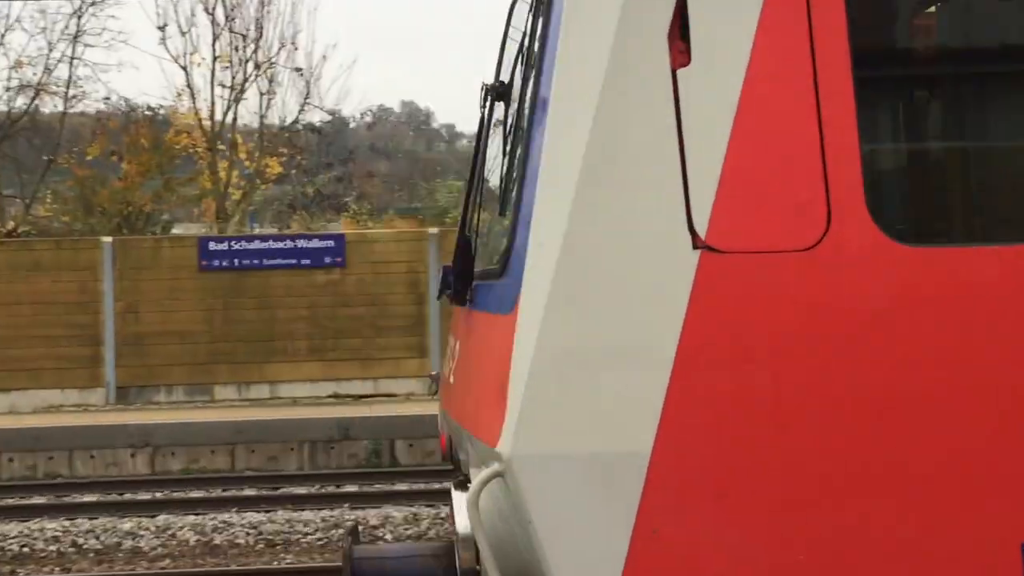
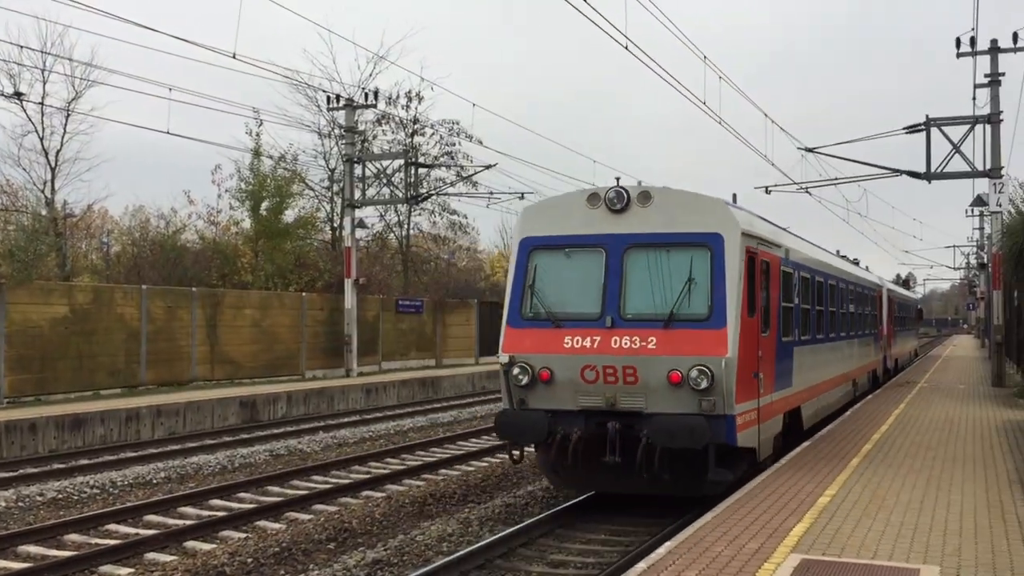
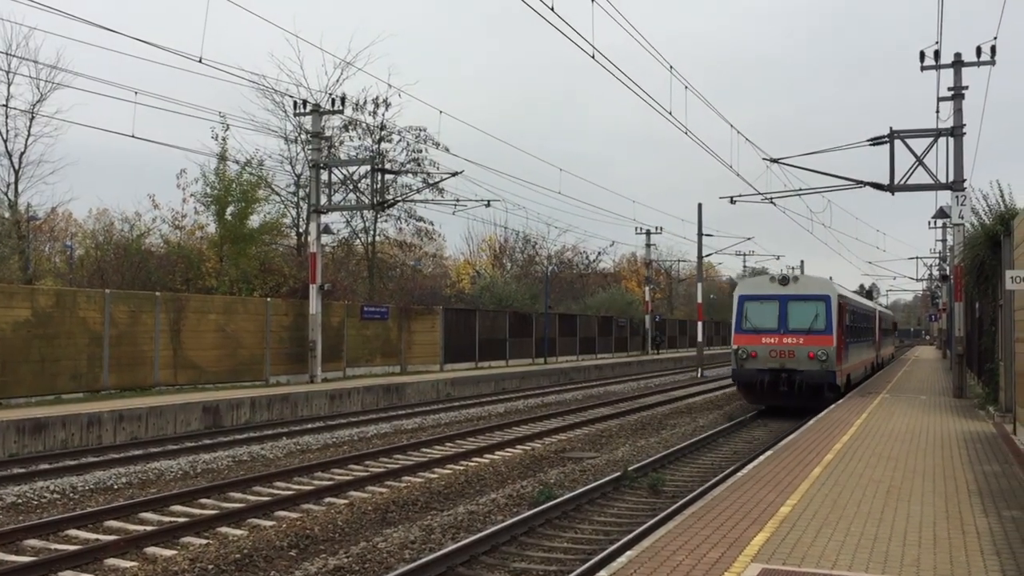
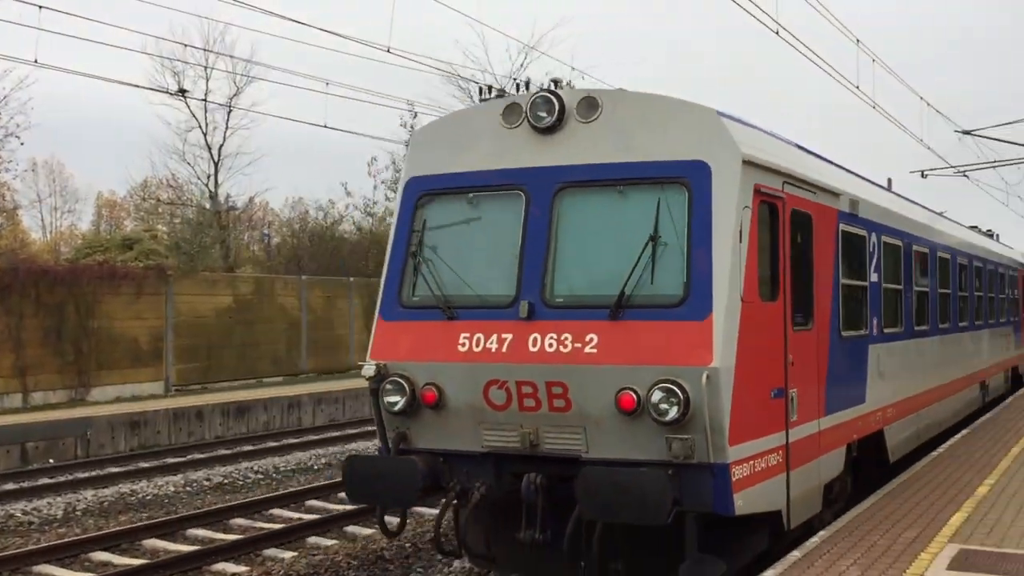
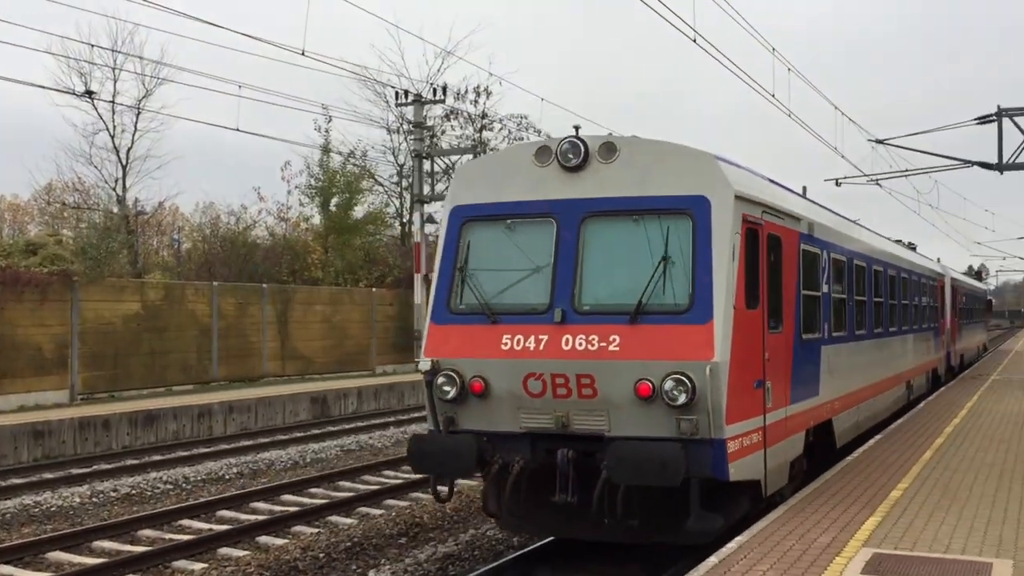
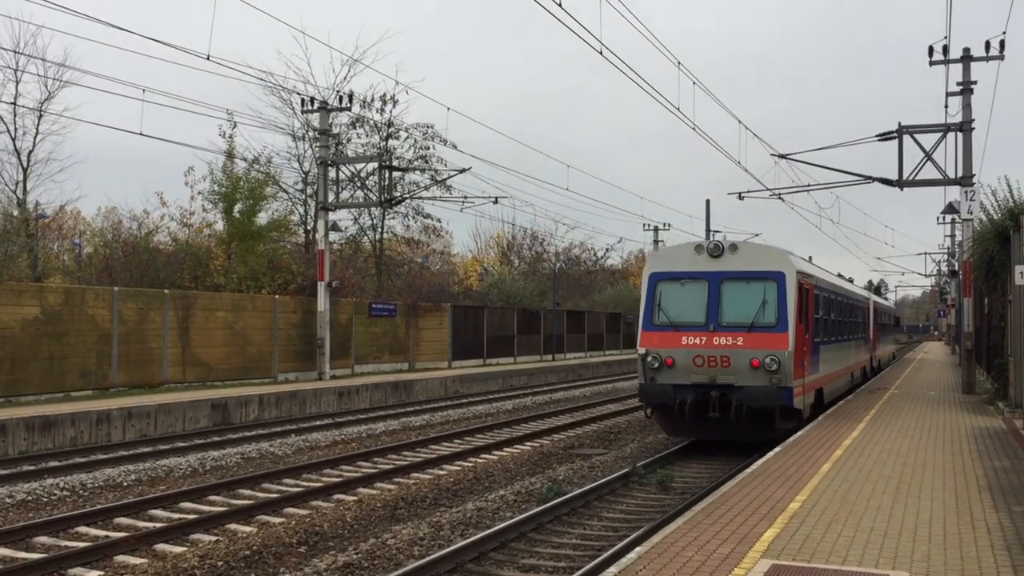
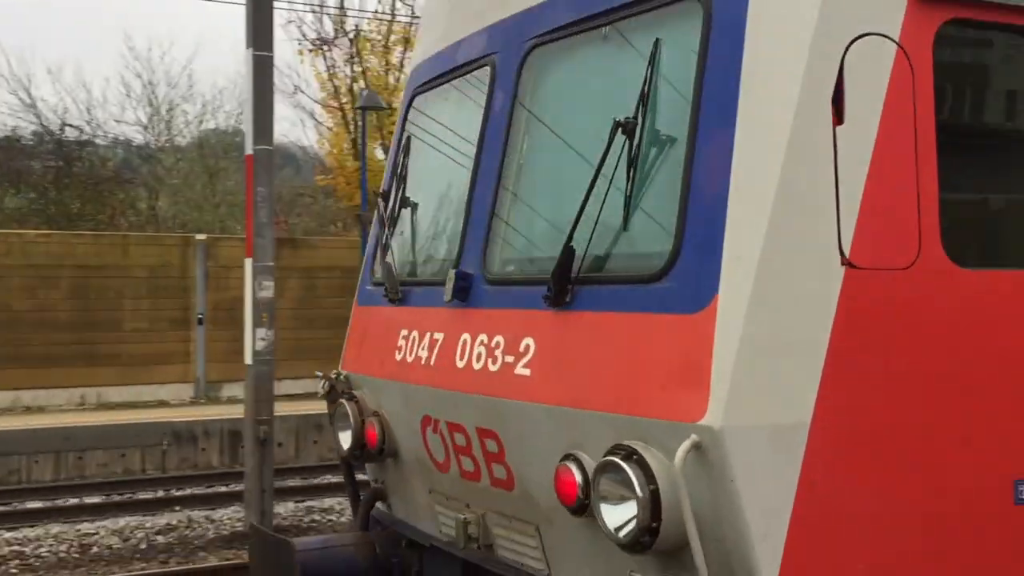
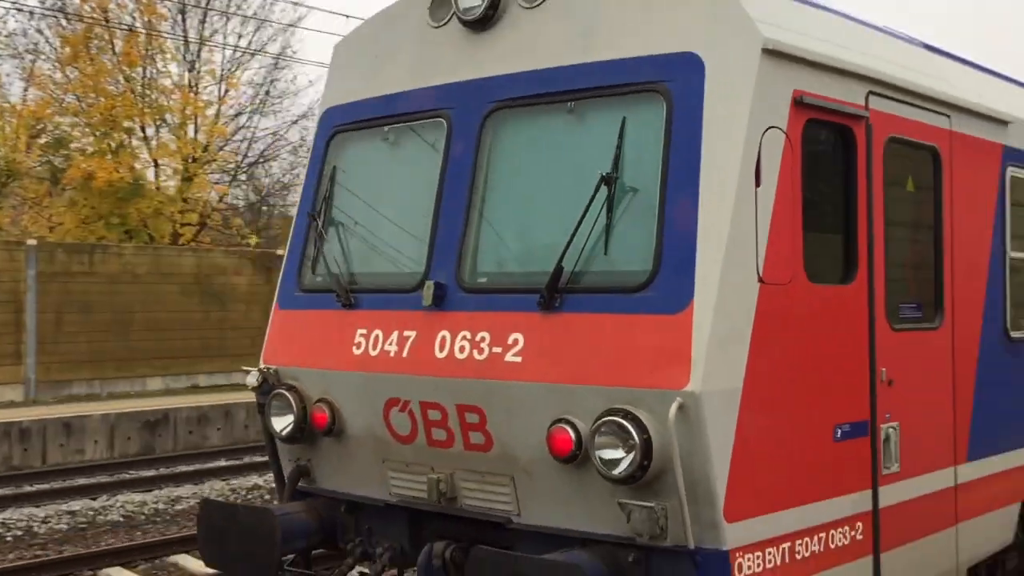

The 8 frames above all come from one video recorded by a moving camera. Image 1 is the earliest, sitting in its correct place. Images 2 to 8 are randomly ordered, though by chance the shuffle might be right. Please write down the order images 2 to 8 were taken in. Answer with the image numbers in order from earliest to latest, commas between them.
7, 8, 4, 5, 2, 6, 3
